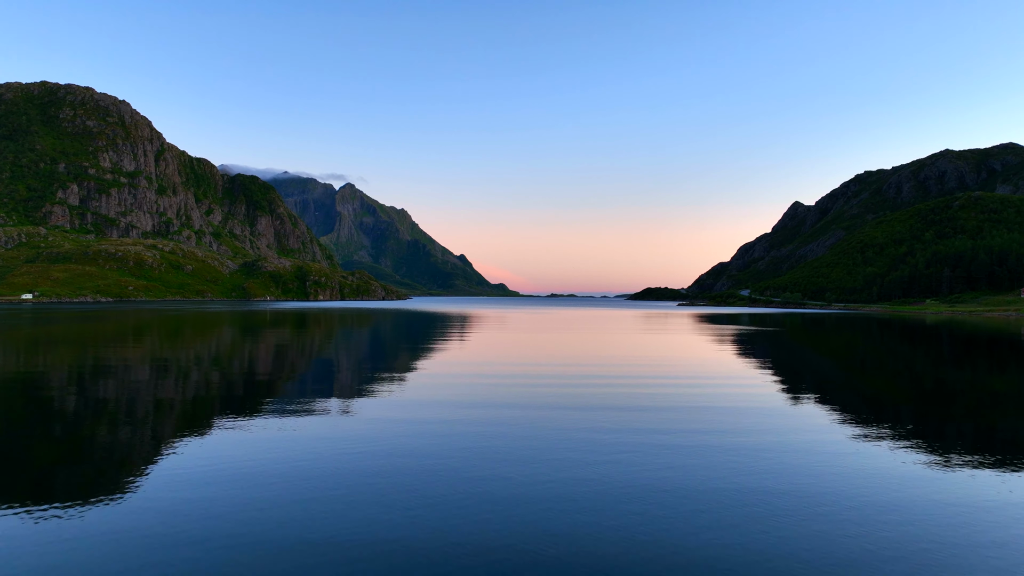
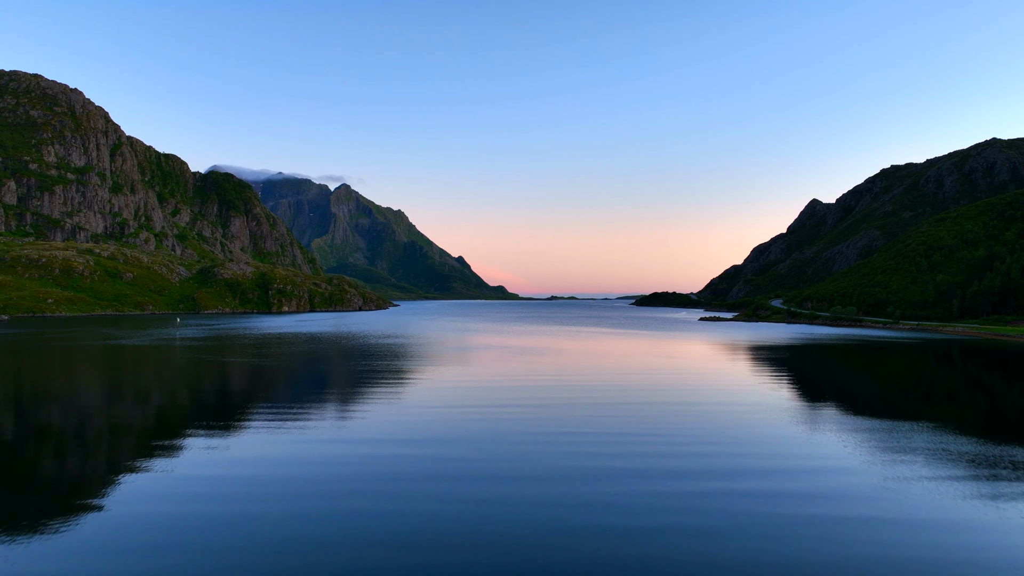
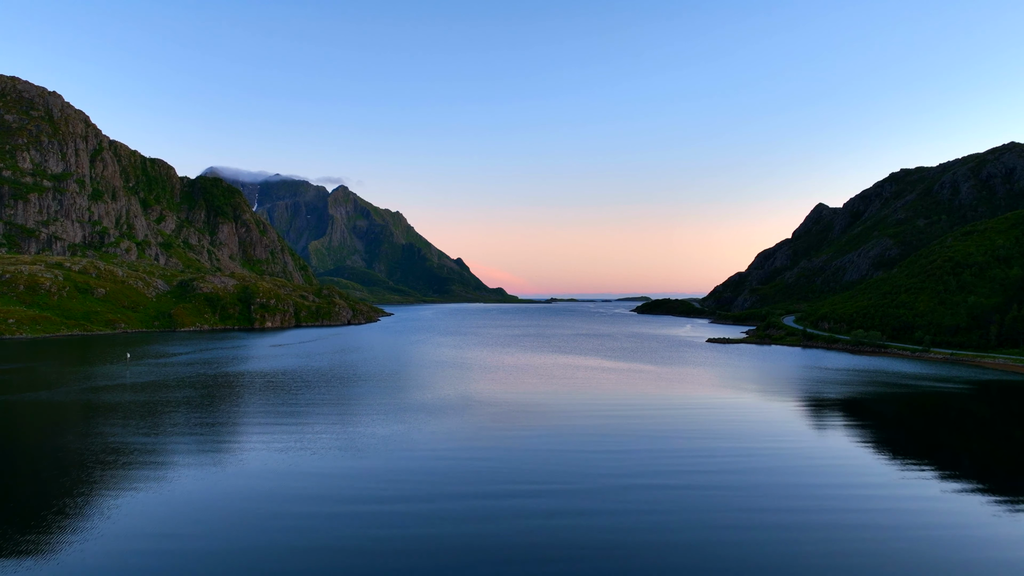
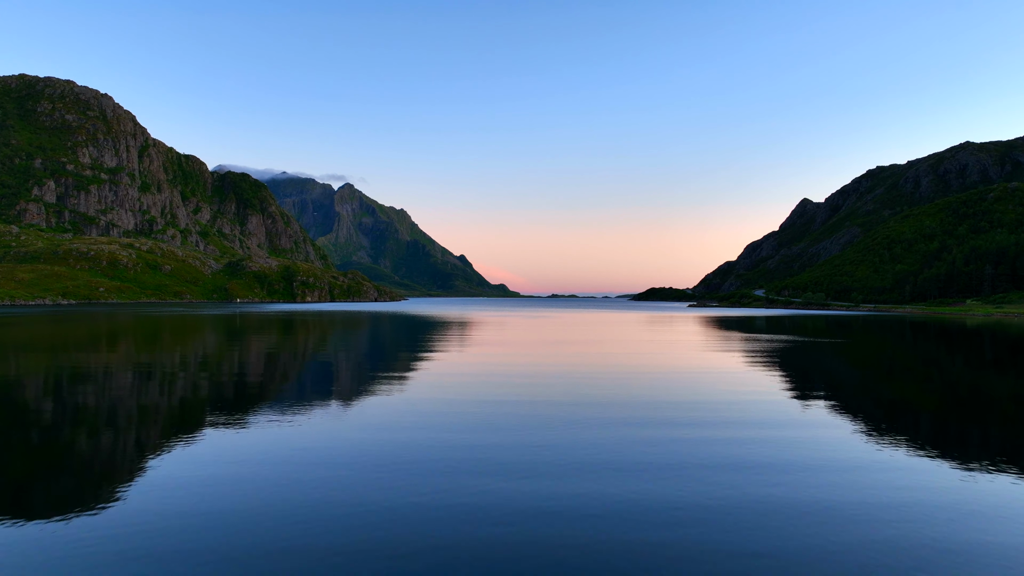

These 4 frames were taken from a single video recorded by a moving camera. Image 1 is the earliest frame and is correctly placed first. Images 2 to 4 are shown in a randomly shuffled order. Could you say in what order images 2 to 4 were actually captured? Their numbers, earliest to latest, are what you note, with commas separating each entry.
4, 2, 3
